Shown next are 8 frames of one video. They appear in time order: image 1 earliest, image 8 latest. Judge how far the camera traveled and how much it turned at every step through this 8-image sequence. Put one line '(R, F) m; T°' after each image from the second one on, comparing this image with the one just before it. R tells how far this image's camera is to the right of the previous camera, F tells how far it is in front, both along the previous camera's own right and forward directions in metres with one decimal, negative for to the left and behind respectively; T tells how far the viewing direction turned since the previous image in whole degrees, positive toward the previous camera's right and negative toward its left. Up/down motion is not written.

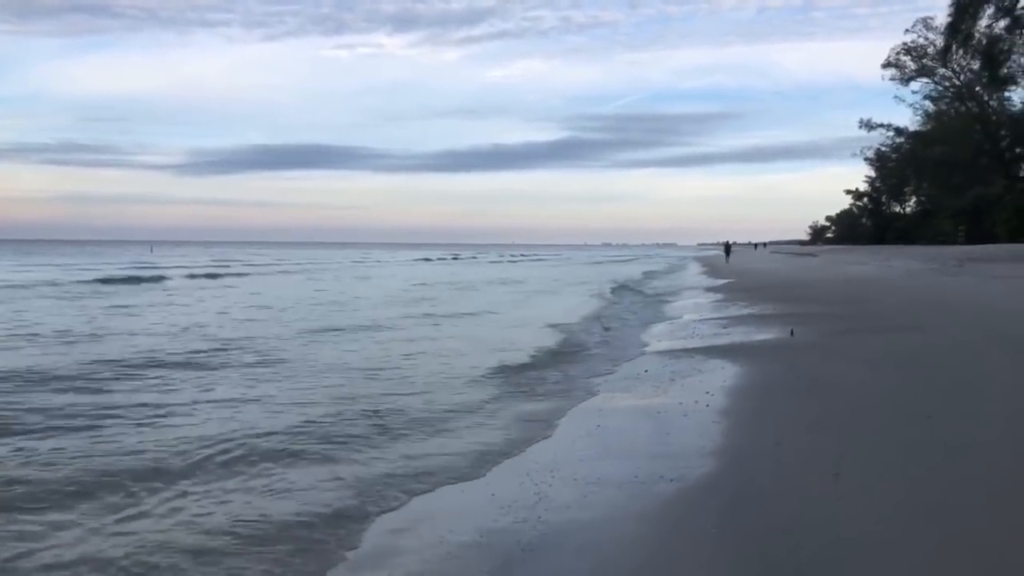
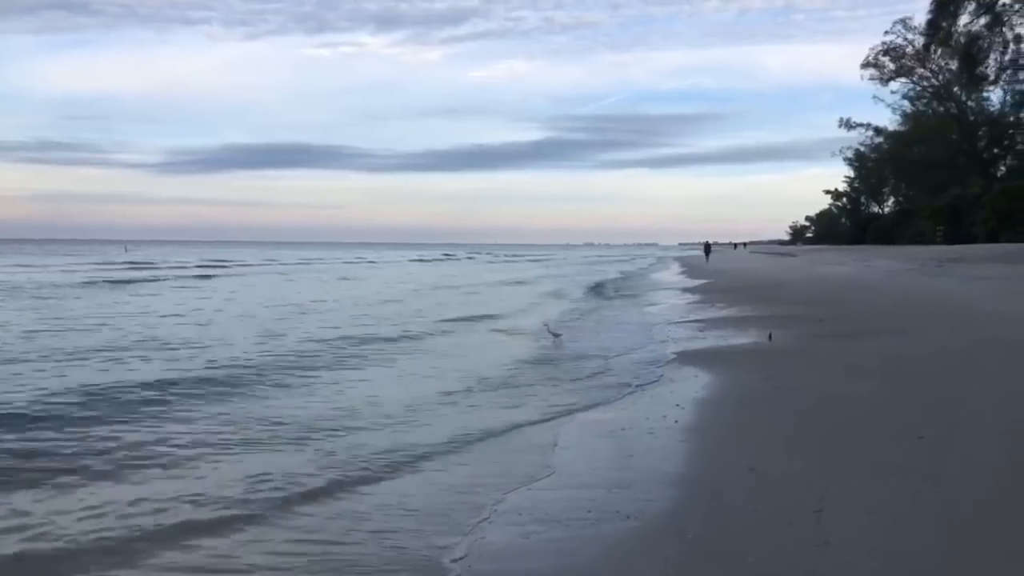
(+0.5, +0.7) m; -2°
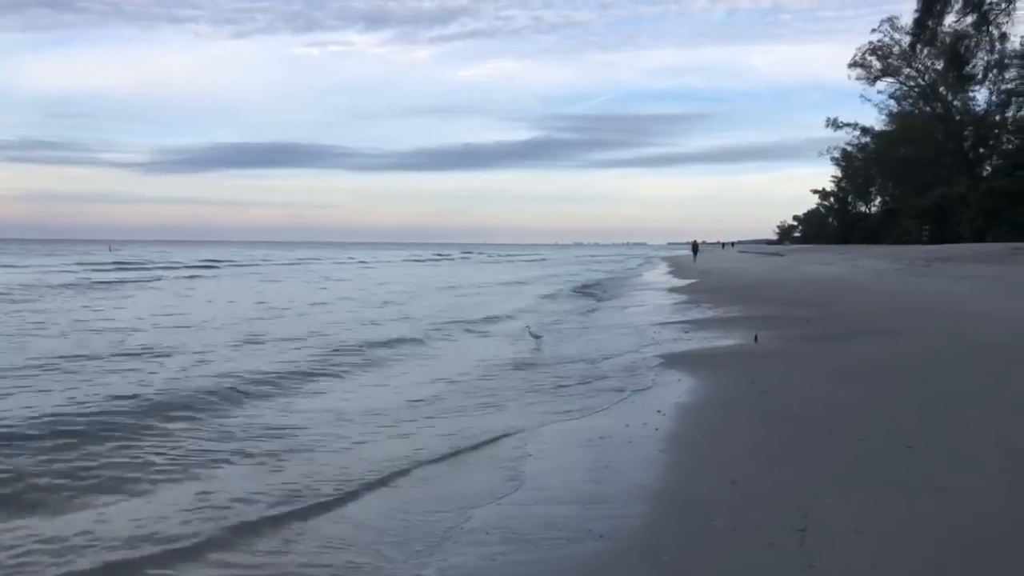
(+0.1, +0.3) m; +1°
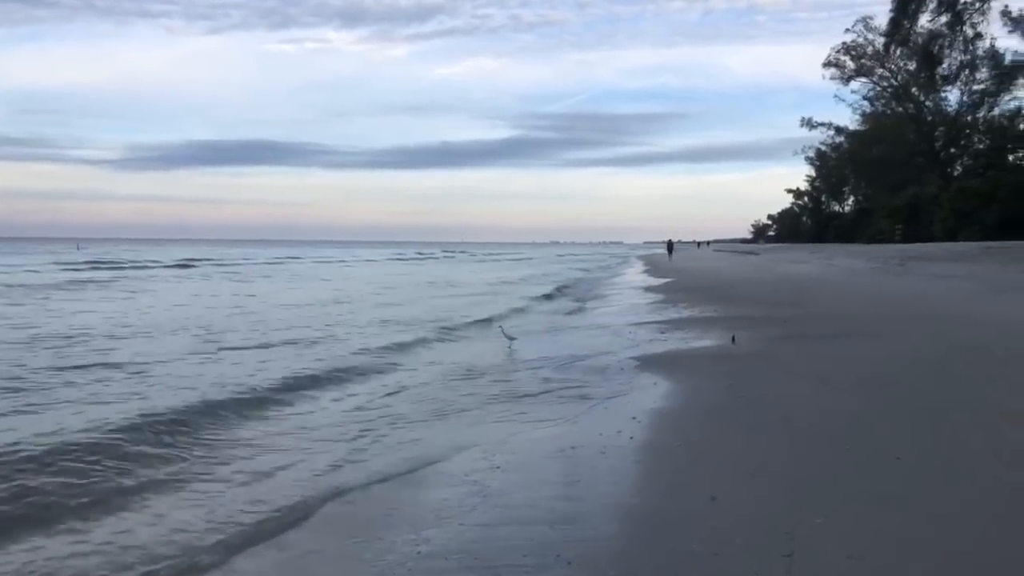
(+0.1, +0.4) m; +2°
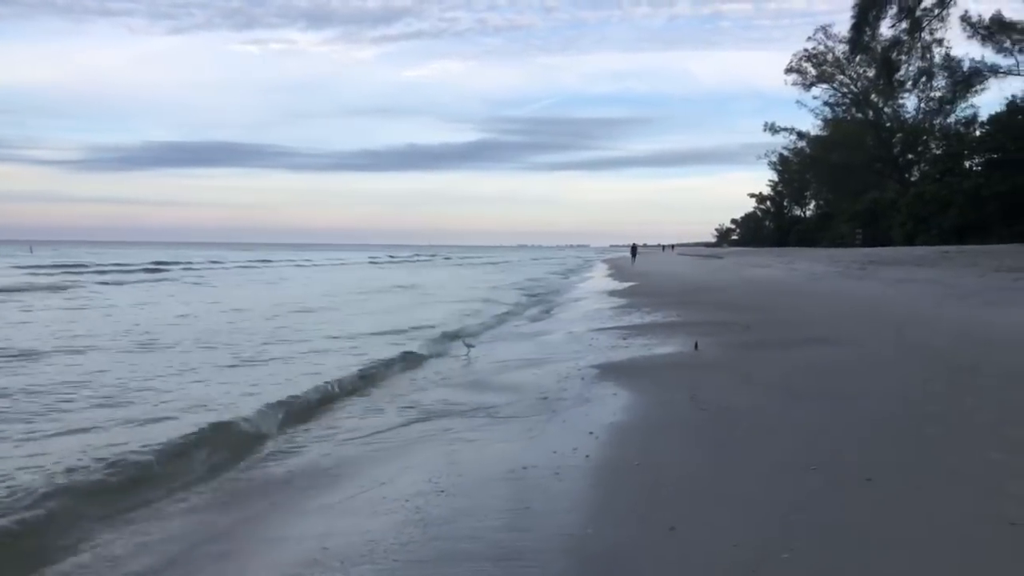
(+0.1, +0.4) m; +2°
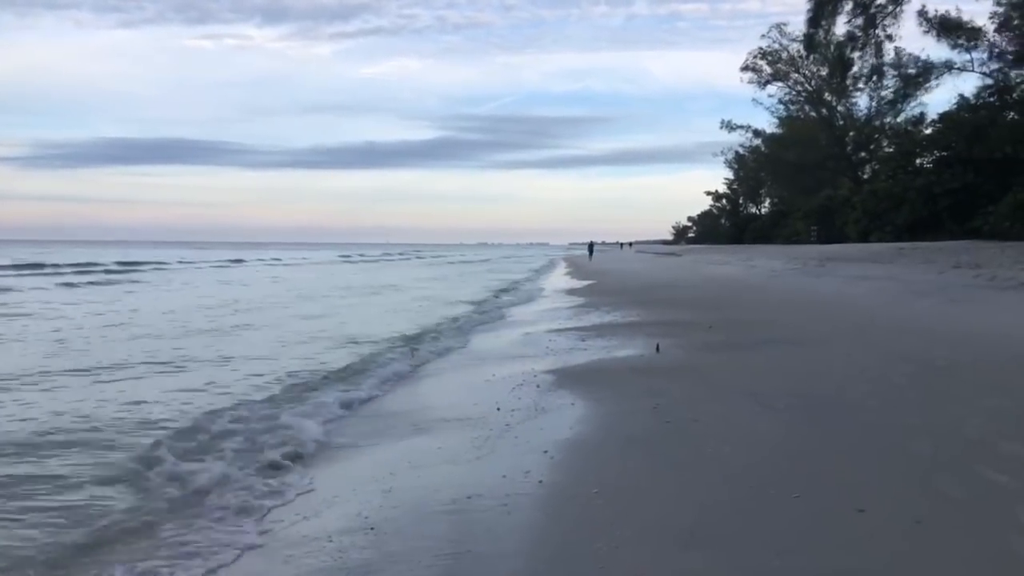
(+0.1, +0.7) m; +3°
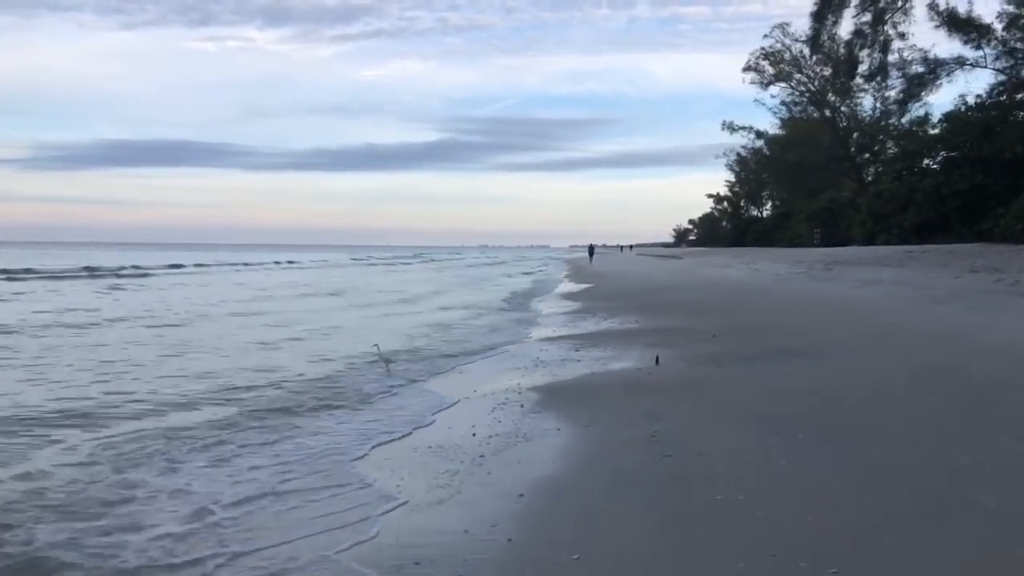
(+0.2, +1.0) m; 0°
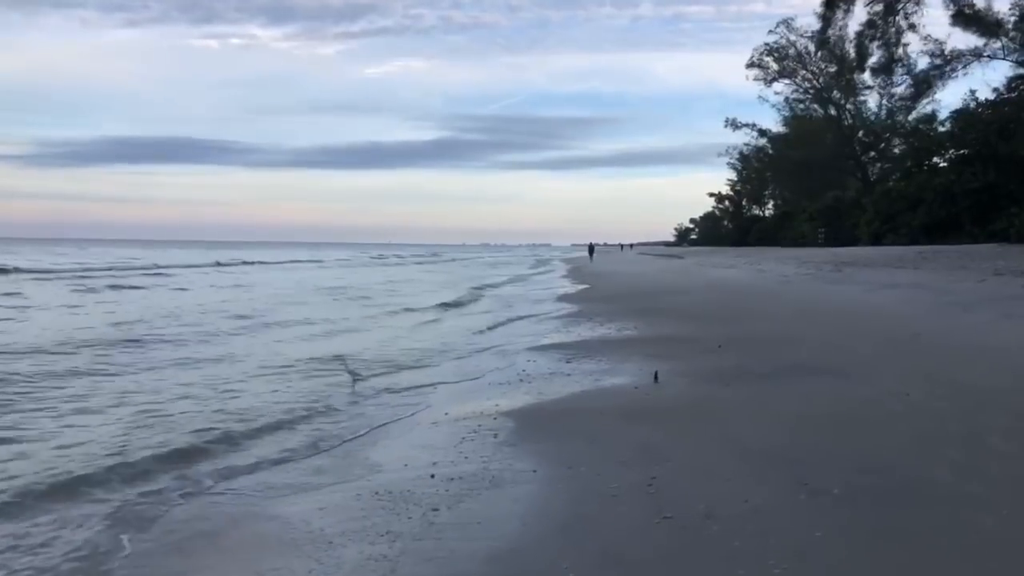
(+0.2, +1.2) m; 0°
